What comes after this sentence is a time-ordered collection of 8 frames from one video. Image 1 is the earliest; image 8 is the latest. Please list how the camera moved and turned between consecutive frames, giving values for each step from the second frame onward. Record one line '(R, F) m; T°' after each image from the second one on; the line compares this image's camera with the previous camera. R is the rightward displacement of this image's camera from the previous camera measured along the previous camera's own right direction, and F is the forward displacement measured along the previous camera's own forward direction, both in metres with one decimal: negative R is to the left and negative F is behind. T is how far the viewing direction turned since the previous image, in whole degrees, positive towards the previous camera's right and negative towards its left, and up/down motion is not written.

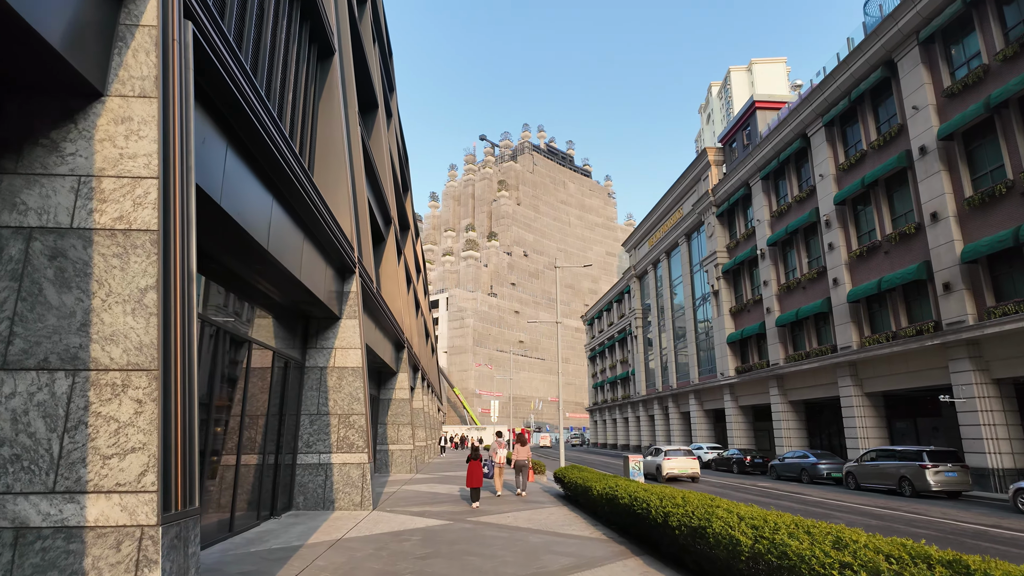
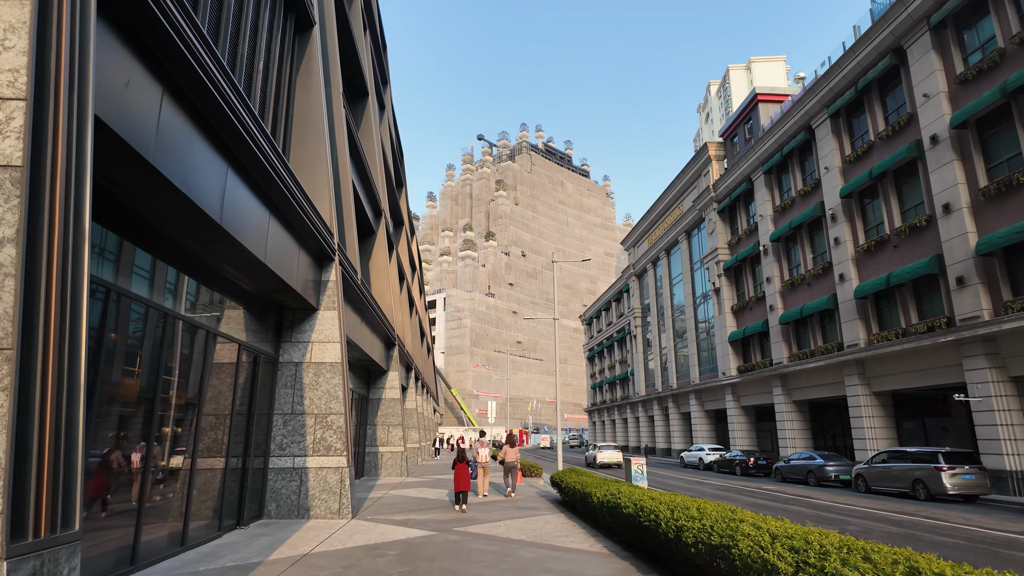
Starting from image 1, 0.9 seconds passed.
(+0.1, +0.9) m; 0°
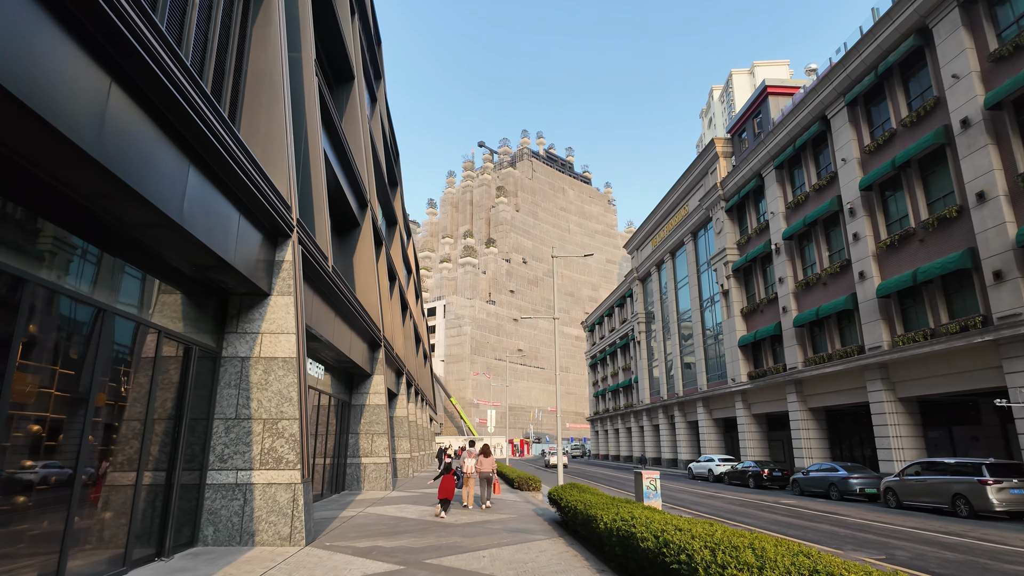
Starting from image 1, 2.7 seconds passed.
(+0.2, +1.6) m; 0°
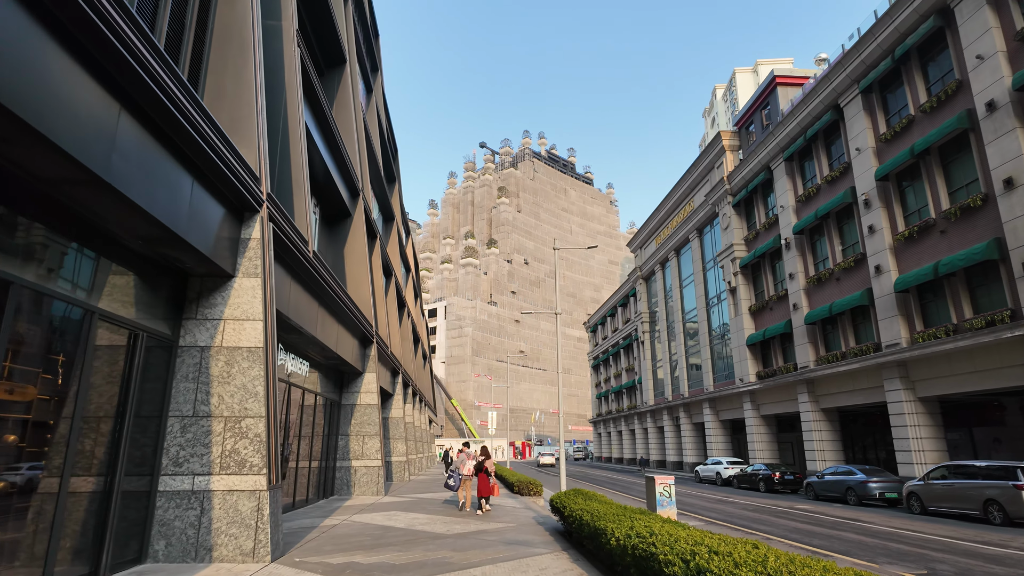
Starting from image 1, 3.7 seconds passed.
(+0.1, +1.0) m; 0°
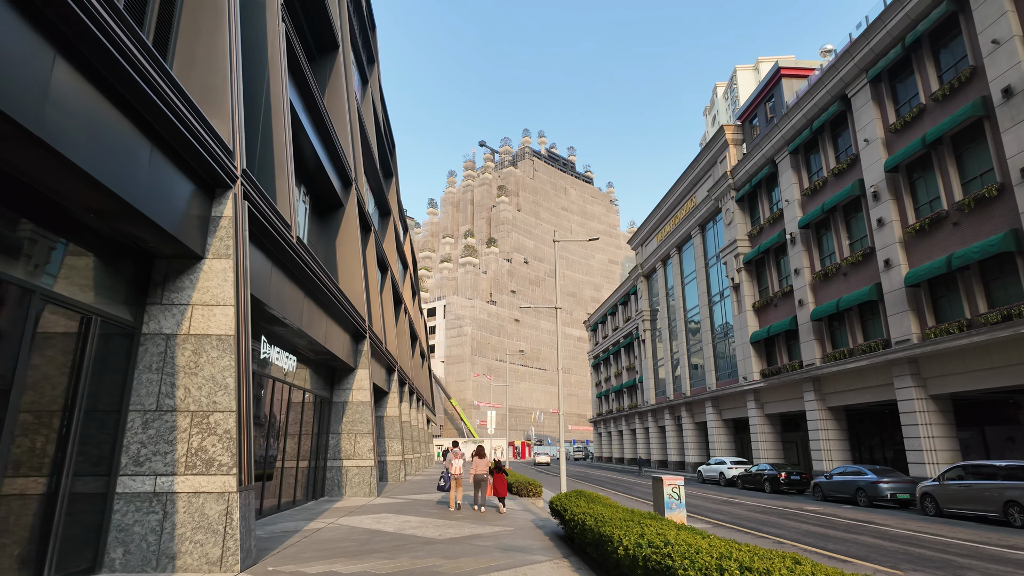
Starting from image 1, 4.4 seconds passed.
(0.0, +0.7) m; 0°
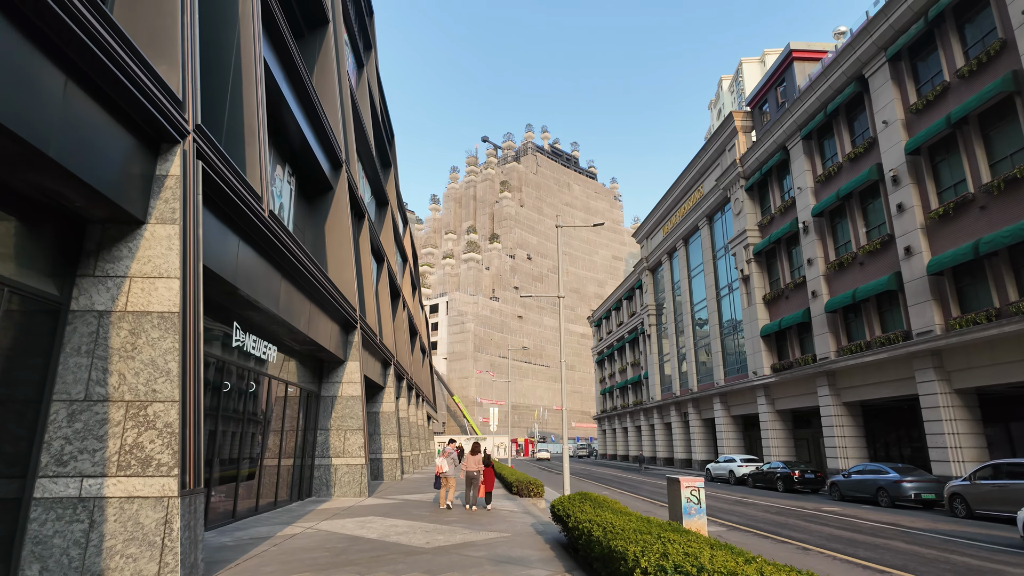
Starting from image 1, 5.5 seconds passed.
(+0.1, +1.0) m; 0°
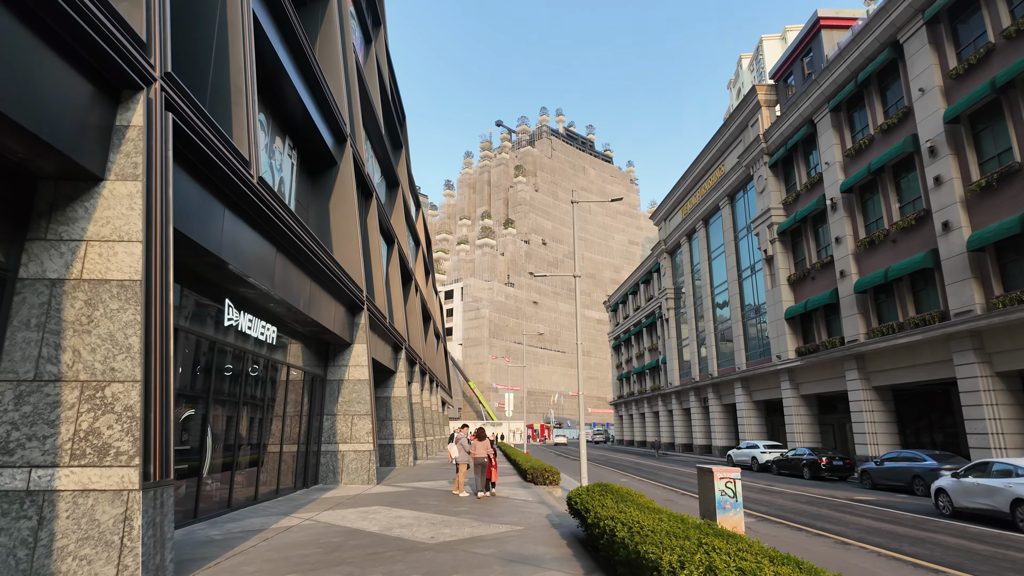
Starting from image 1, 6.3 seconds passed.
(+0.1, +0.8) m; -2°
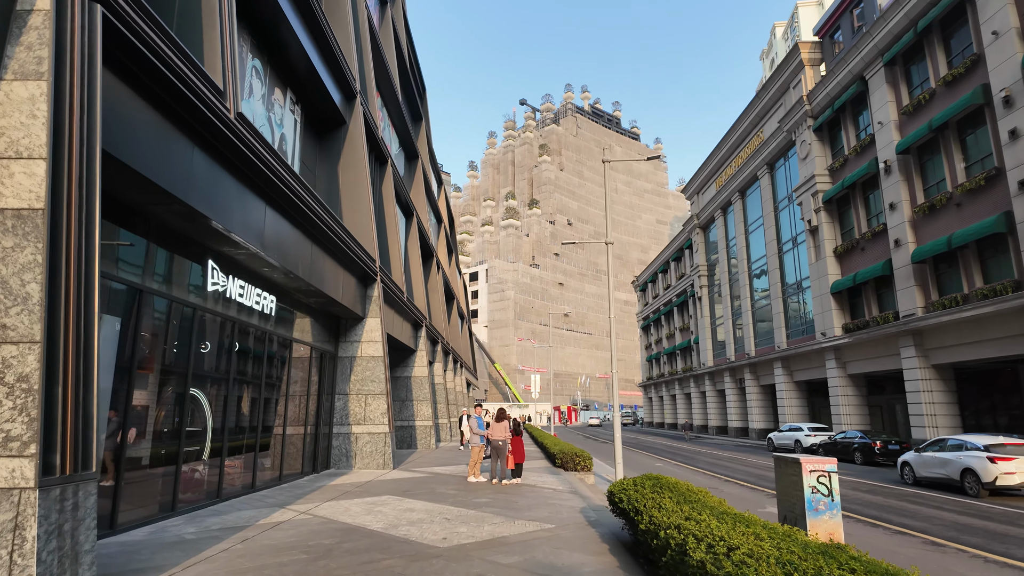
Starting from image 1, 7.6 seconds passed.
(0.0, +1.4) m; -2°
